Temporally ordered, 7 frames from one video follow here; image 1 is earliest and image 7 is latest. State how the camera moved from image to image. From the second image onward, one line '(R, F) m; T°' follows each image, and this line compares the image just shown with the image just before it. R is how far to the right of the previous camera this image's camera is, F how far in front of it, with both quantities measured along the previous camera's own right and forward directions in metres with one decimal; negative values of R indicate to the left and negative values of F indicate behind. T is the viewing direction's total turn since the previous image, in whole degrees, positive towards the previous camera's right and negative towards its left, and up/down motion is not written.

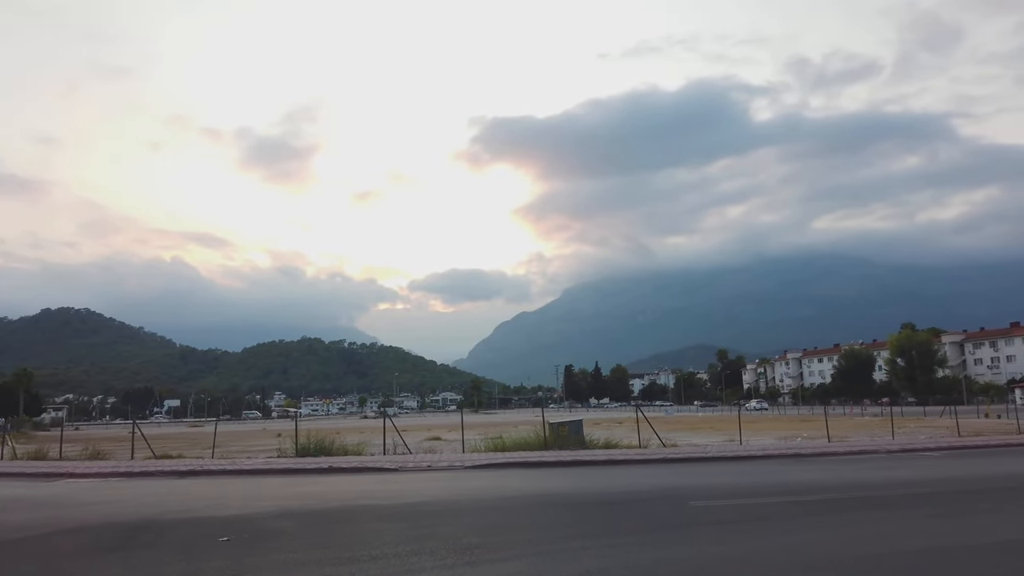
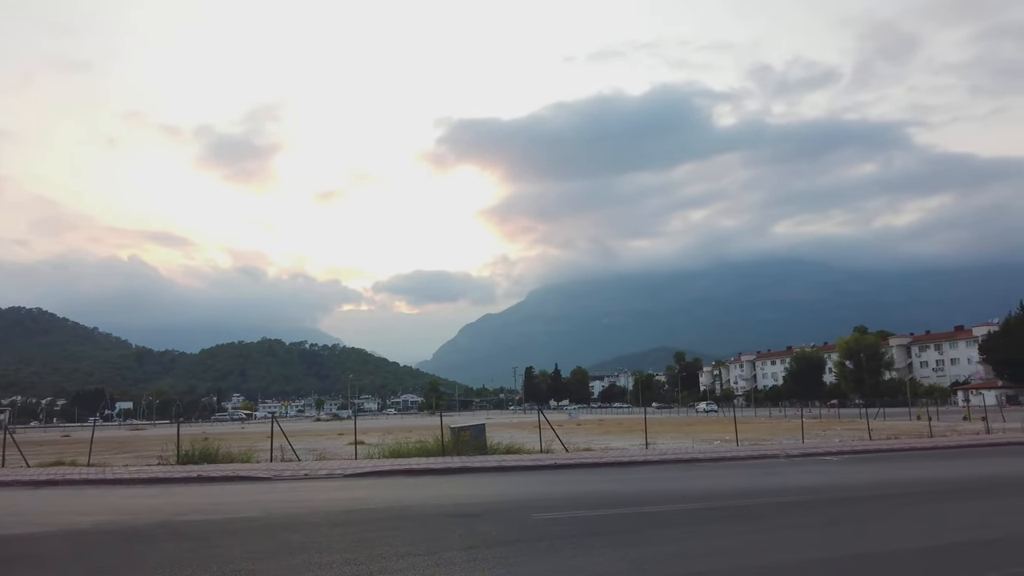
(+2.1, +0.9) m; +3°
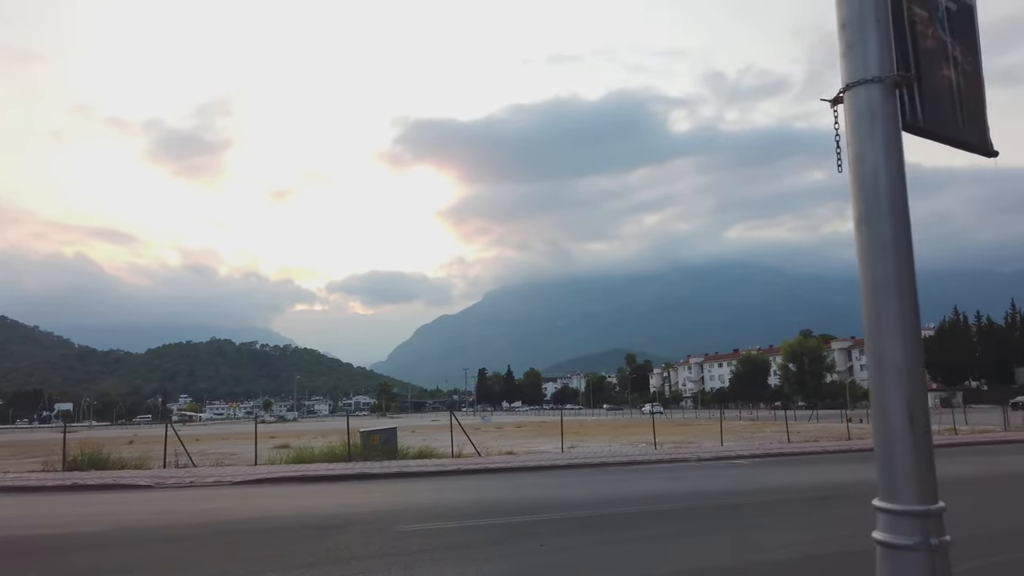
(+1.4, +0.6) m; +3°
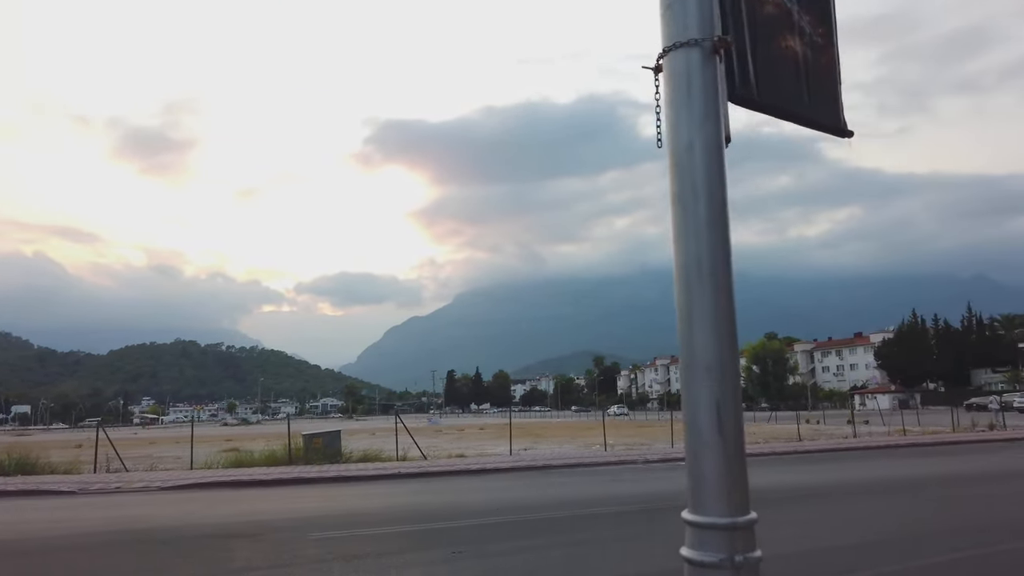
(+0.7, +0.3) m; +2°
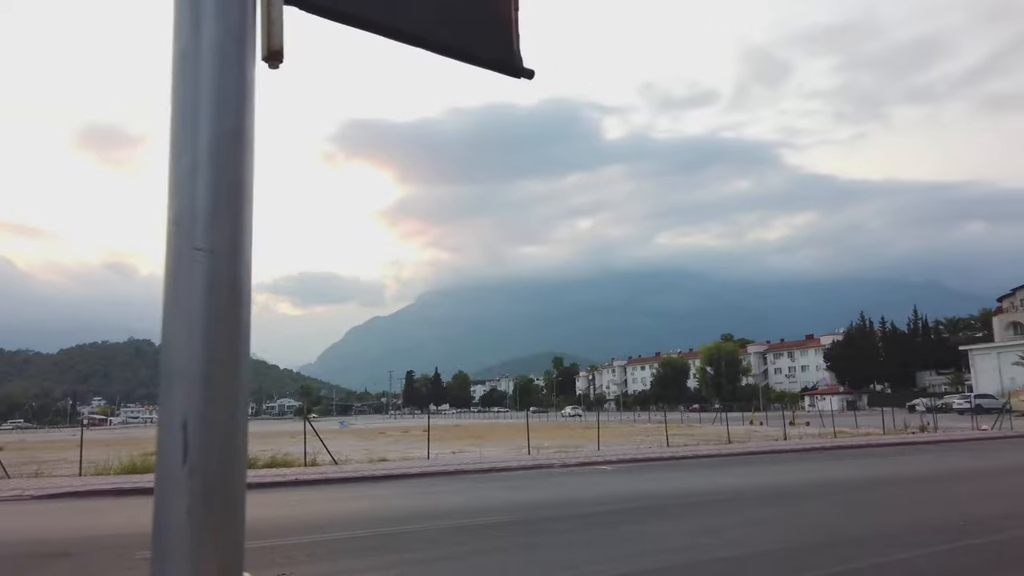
(+1.4, +0.8) m; +3°
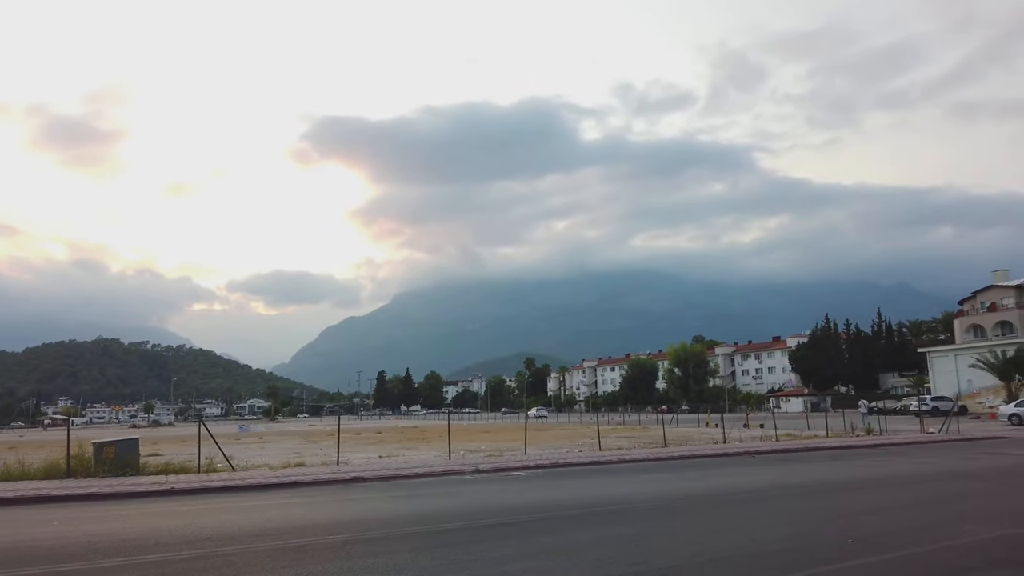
(+1.7, +1.2) m; +2°
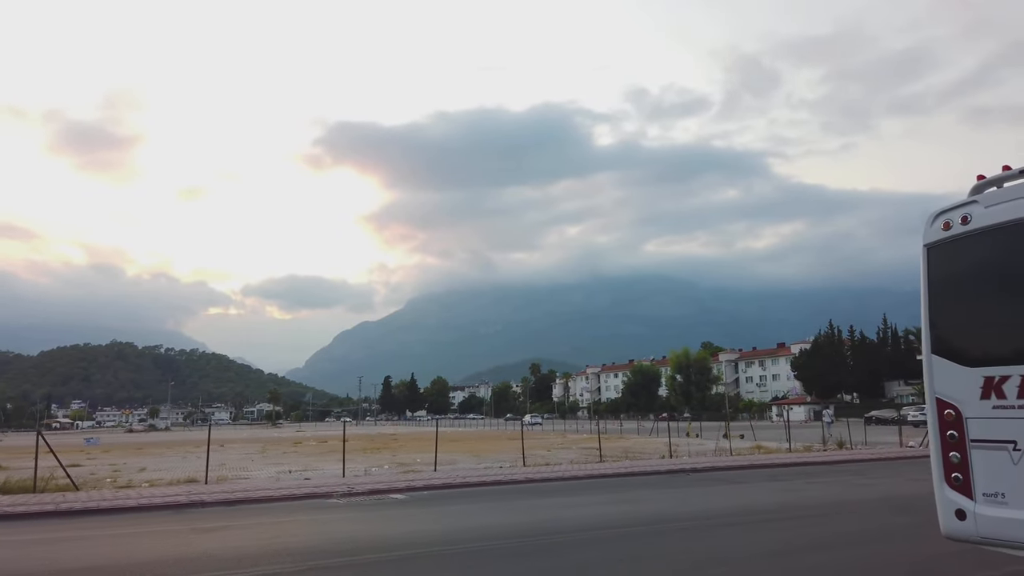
(+3.1, +2.6) m; -1°
